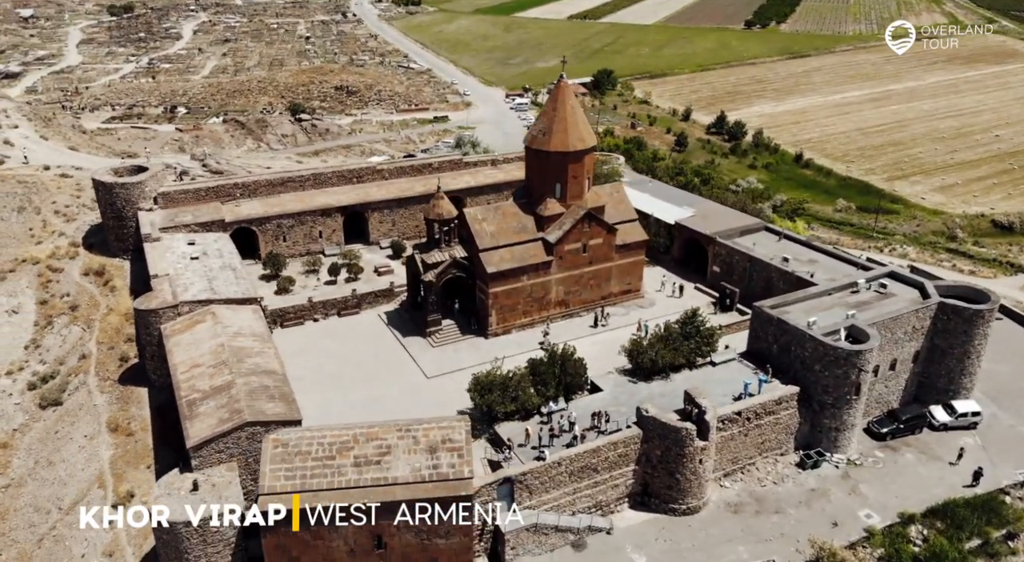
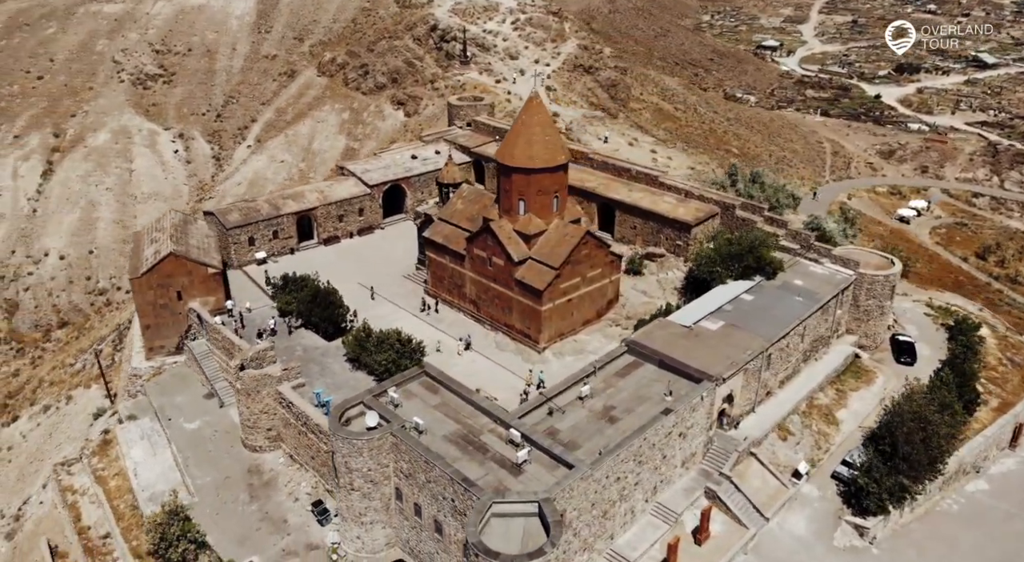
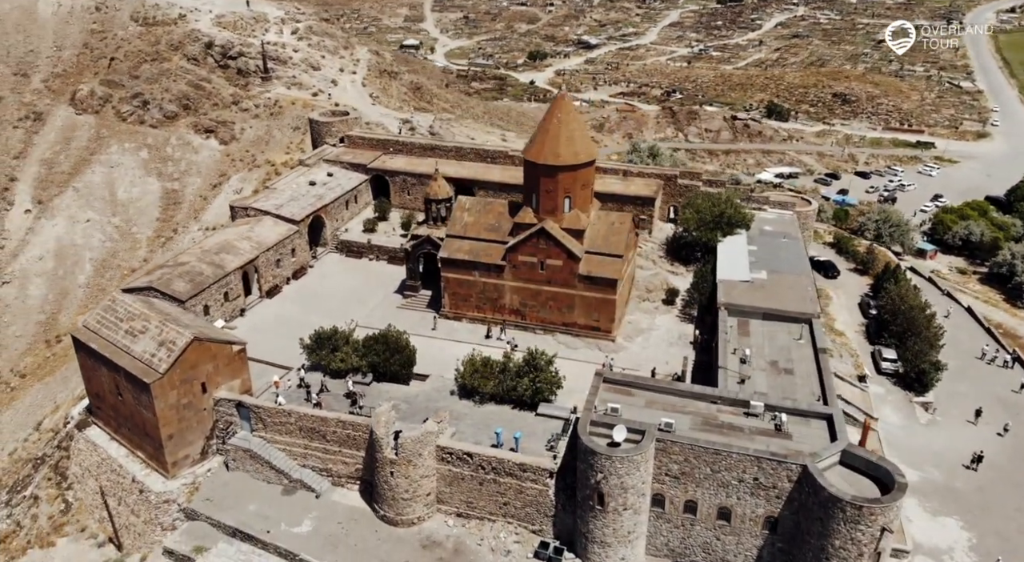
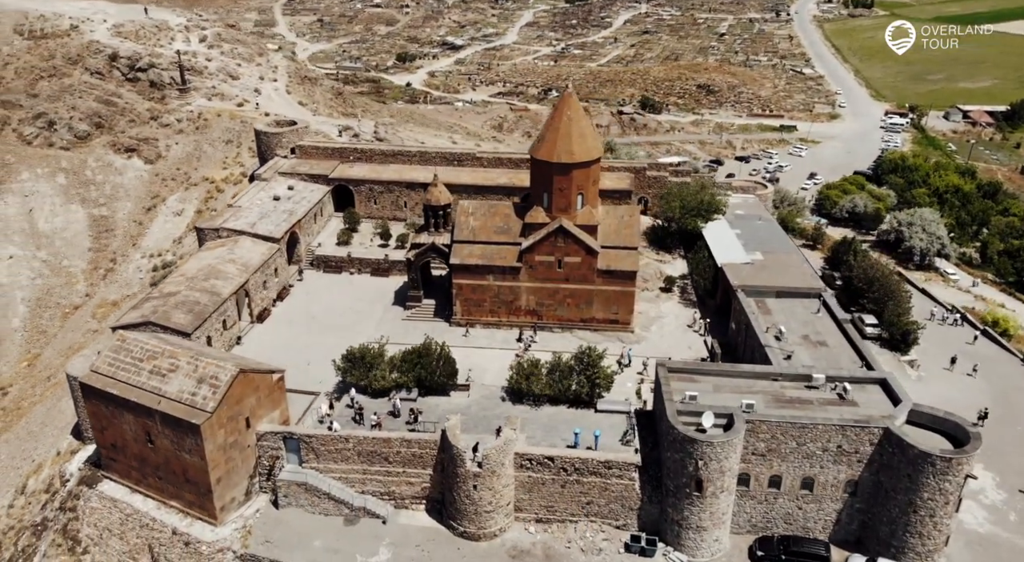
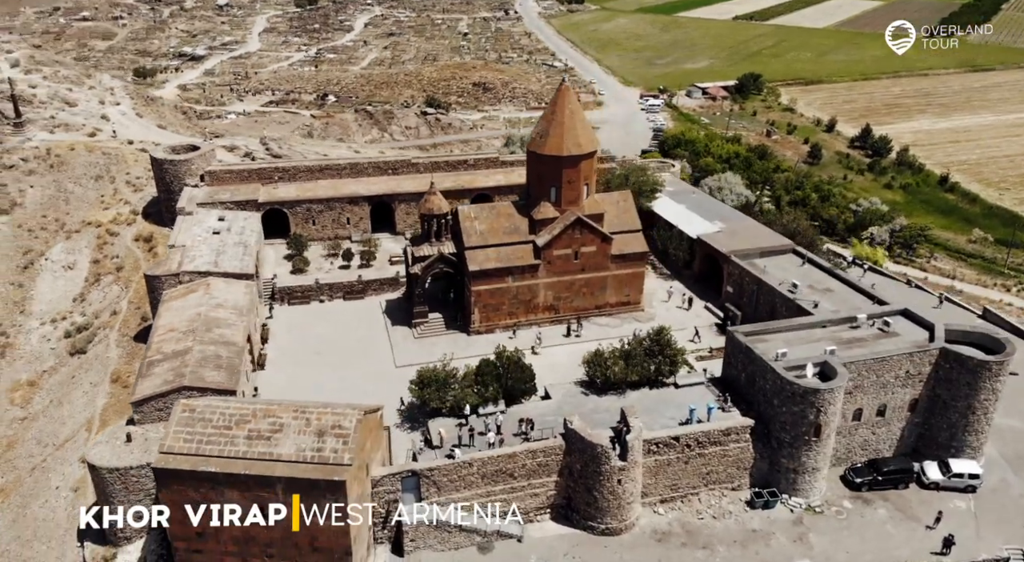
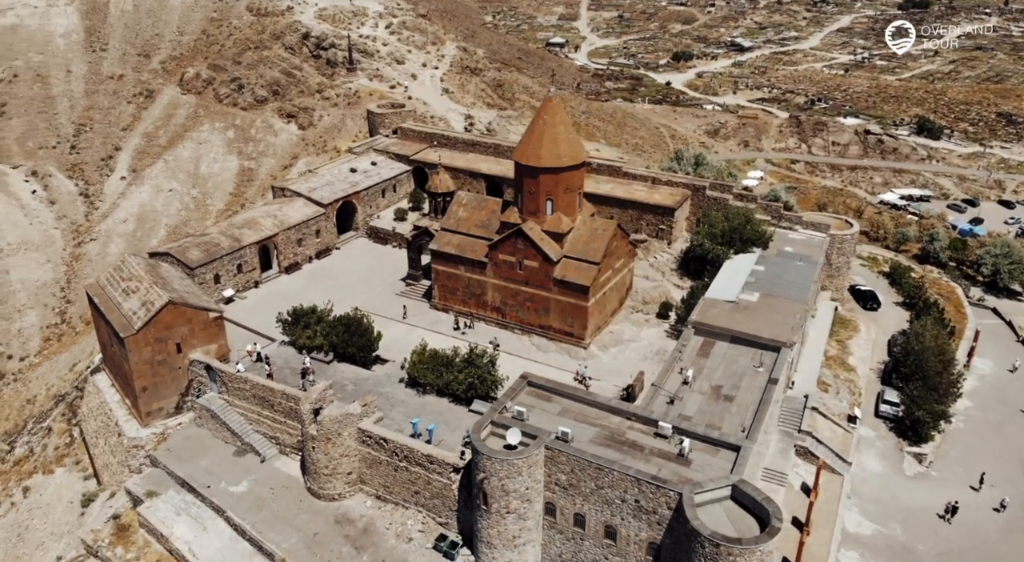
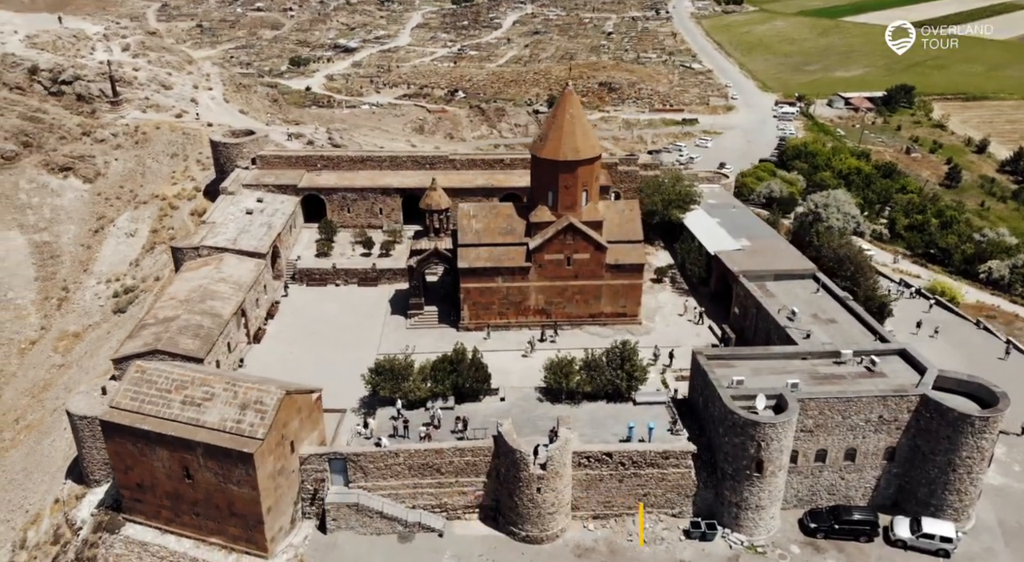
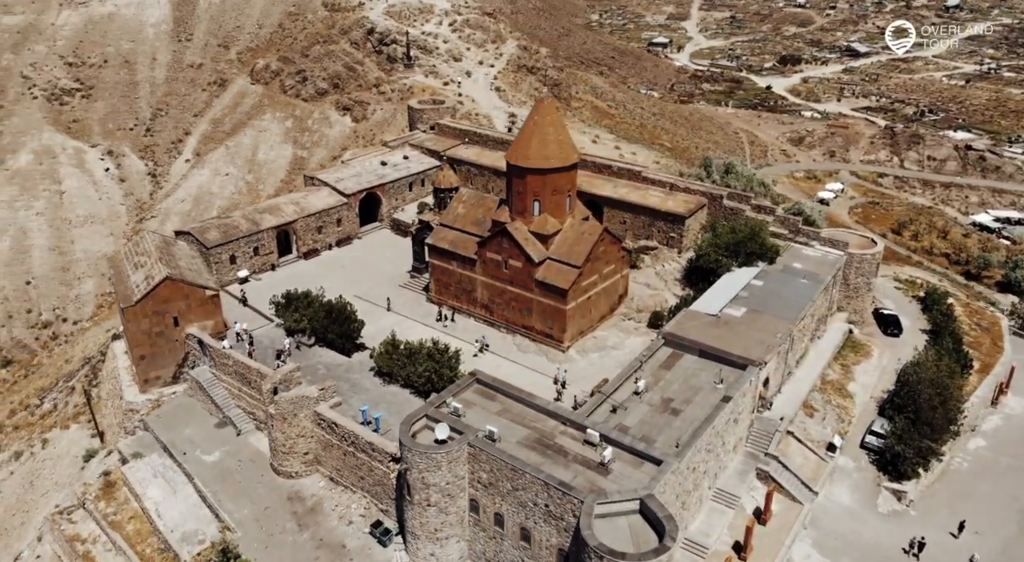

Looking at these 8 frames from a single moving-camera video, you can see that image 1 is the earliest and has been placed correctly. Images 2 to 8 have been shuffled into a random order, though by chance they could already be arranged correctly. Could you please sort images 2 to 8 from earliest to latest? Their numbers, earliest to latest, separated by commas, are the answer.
5, 7, 4, 3, 6, 8, 2
